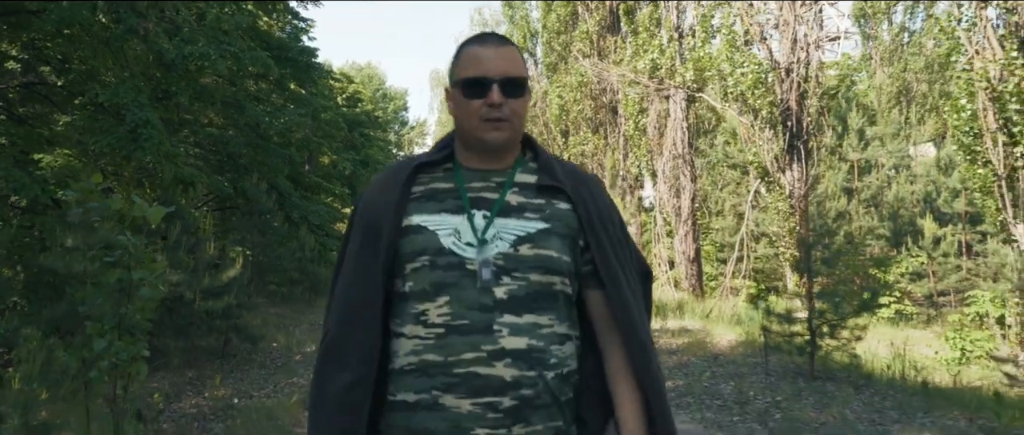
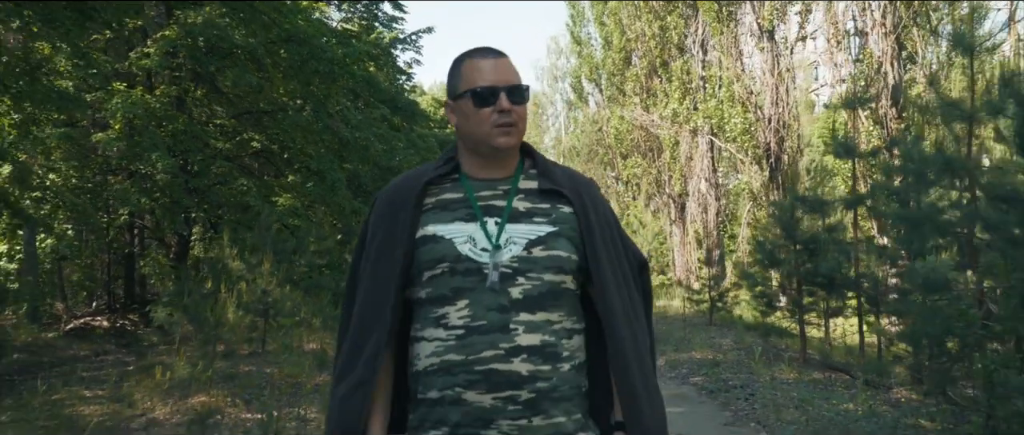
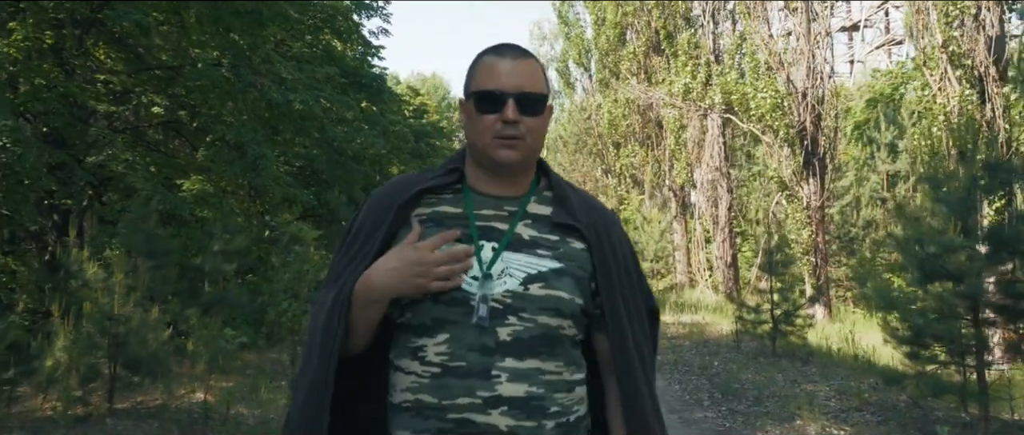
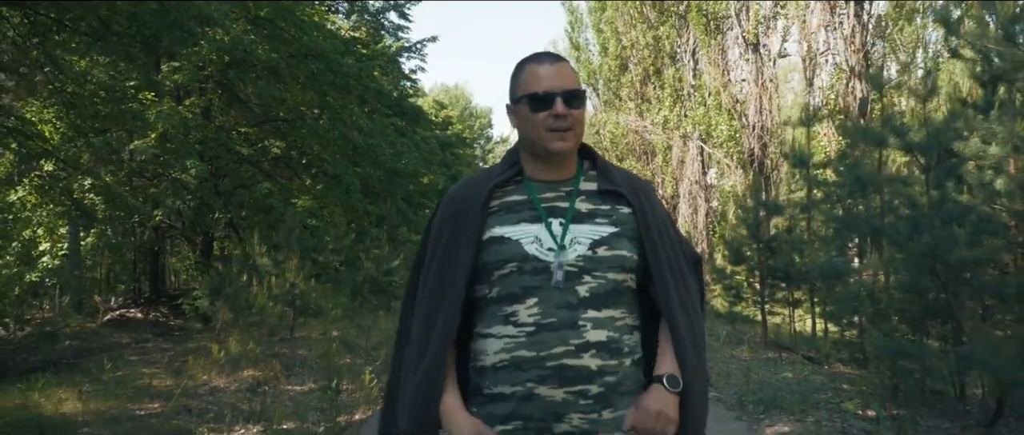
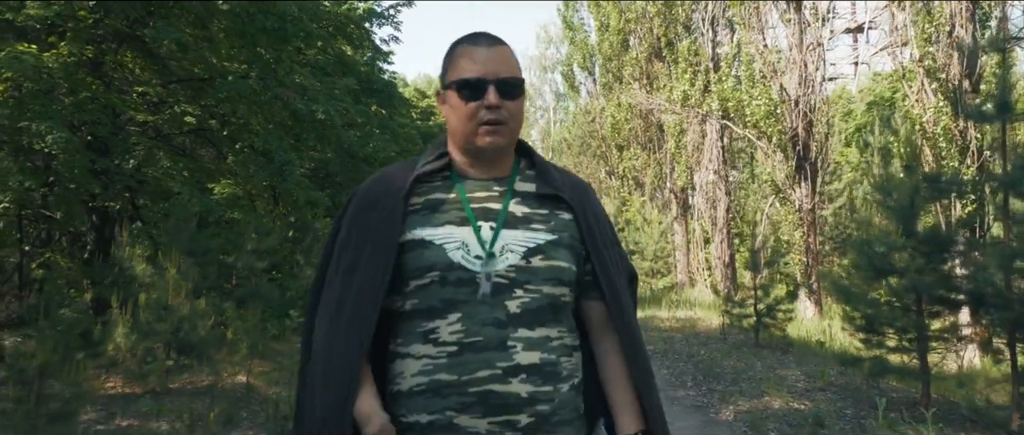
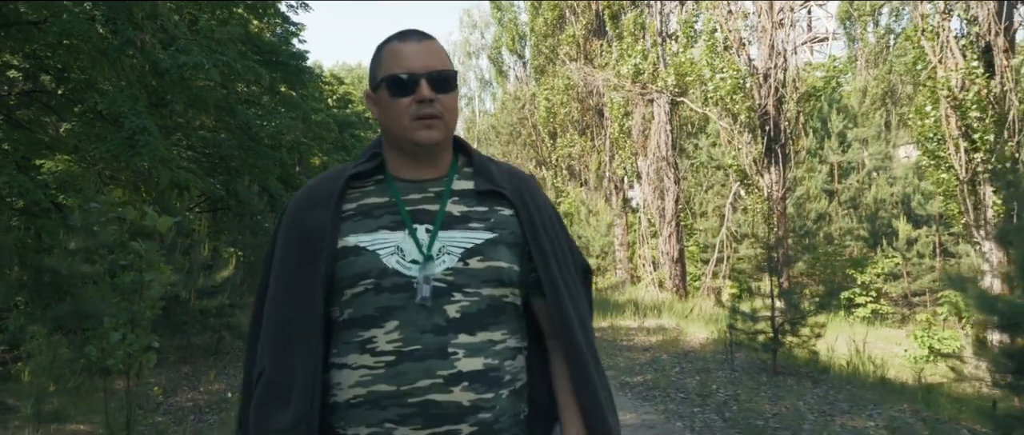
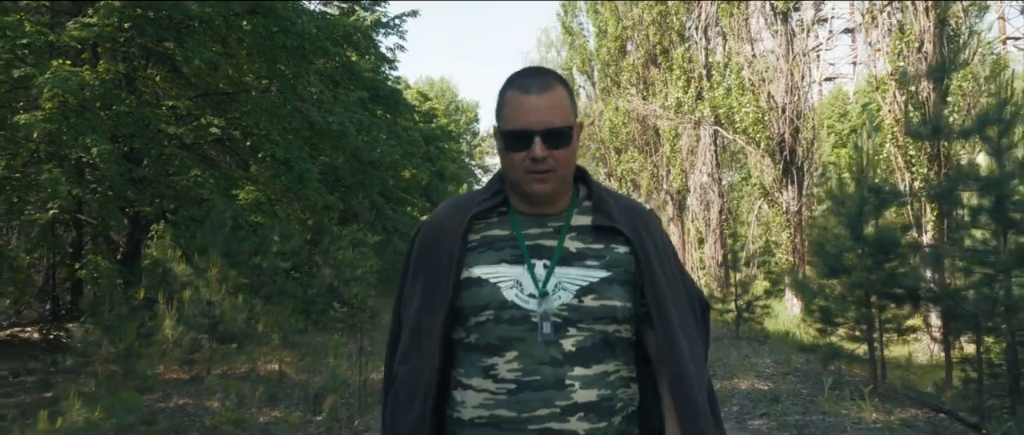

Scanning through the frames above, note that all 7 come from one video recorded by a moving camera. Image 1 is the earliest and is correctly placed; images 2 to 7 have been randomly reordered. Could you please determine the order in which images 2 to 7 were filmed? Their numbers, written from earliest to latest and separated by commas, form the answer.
6, 3, 5, 7, 2, 4
